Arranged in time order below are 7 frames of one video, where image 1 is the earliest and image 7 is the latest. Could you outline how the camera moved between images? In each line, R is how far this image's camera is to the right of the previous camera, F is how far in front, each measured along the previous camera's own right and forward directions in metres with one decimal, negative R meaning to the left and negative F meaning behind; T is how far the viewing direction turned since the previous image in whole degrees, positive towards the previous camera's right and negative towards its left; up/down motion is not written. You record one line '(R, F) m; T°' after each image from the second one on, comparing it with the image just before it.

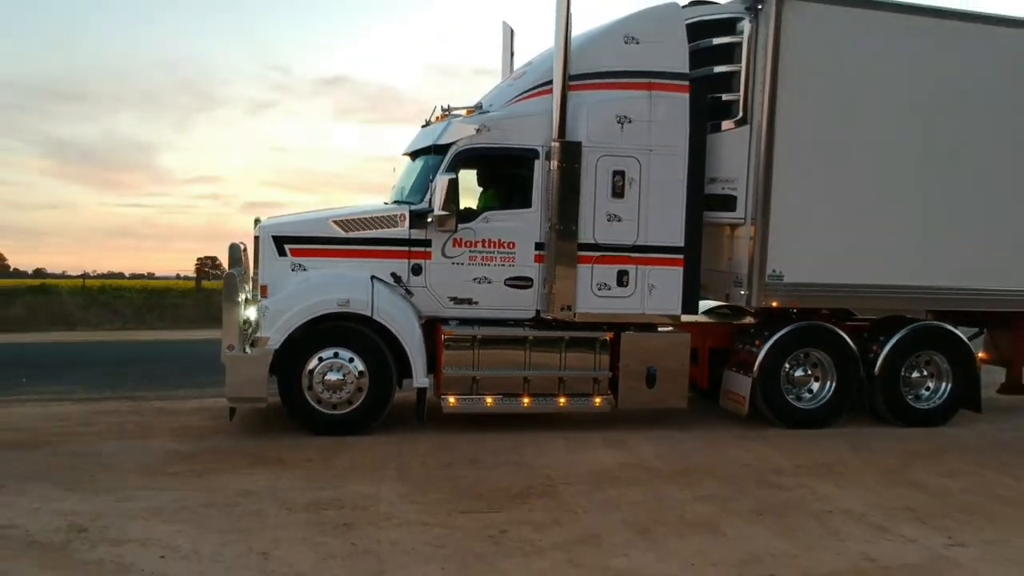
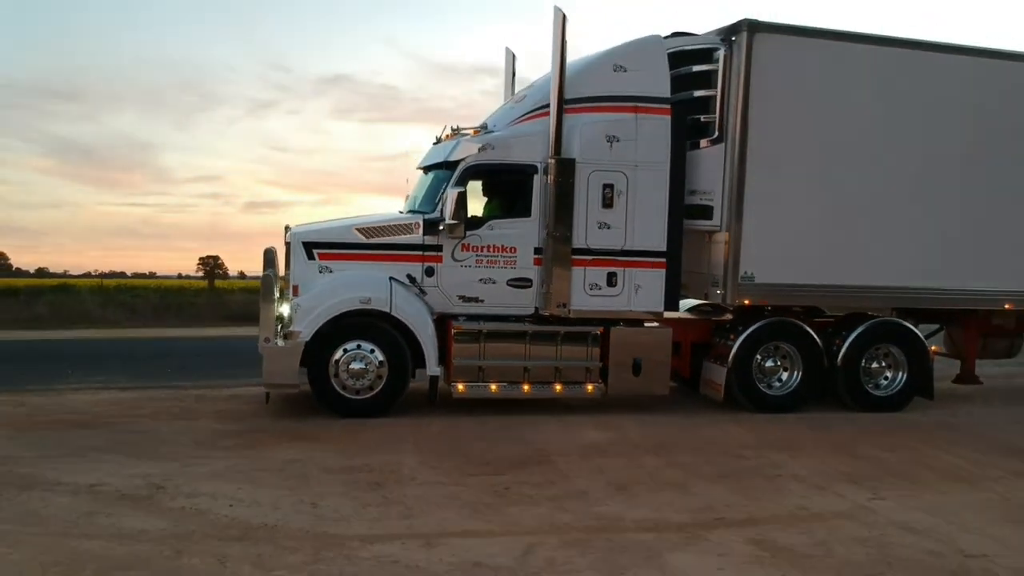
(0.0, -1.0) m; 0°
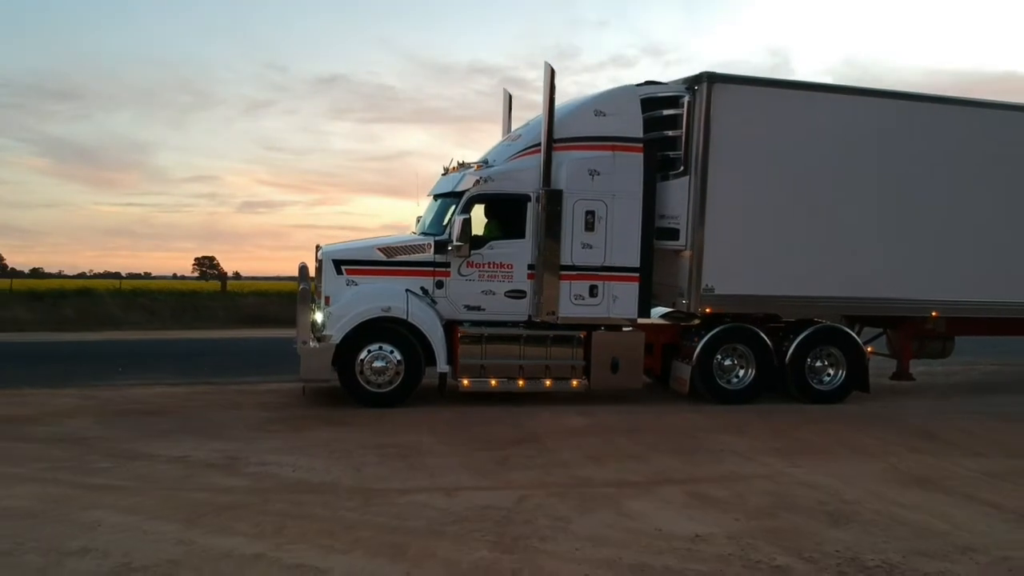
(0.0, -1.5) m; 0°
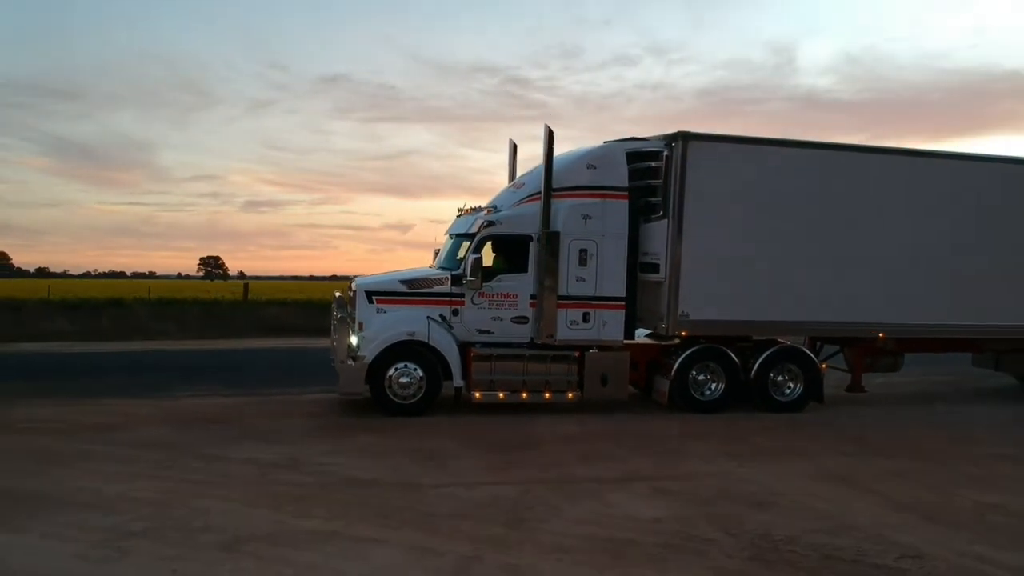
(0.0, -1.8) m; 0°
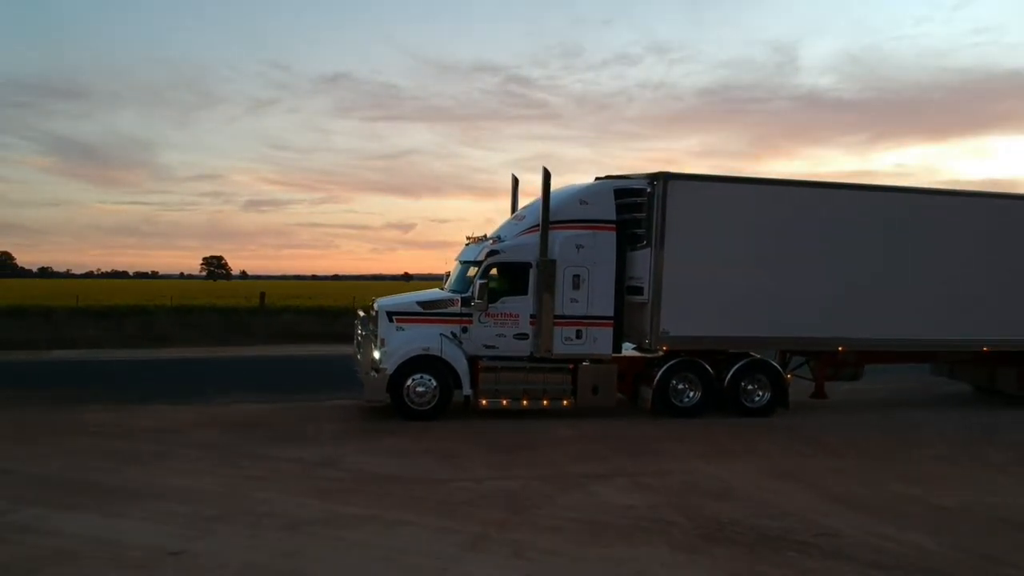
(0.0, -1.7) m; 0°
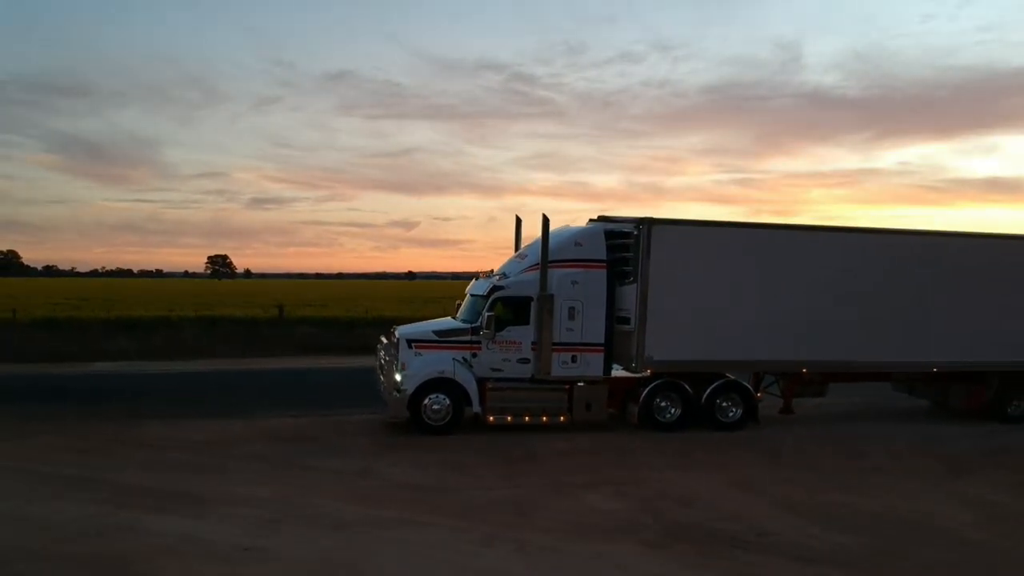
(0.0, -2.0) m; 0°
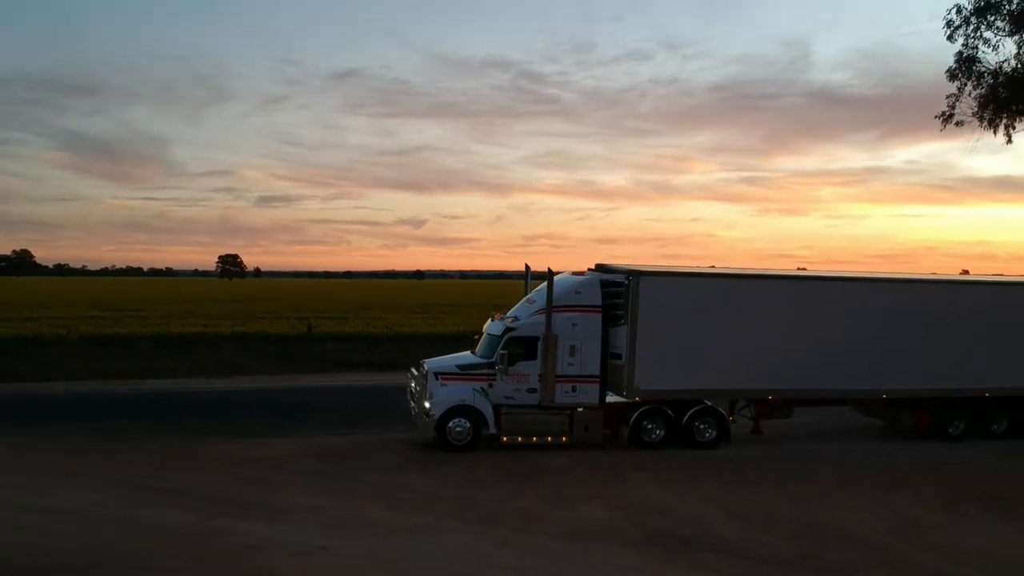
(-0.1, -2.9) m; 0°
